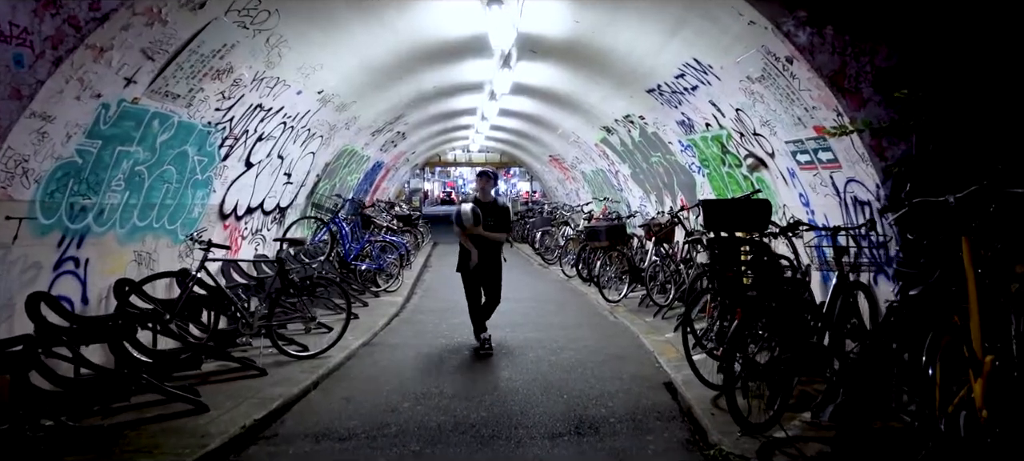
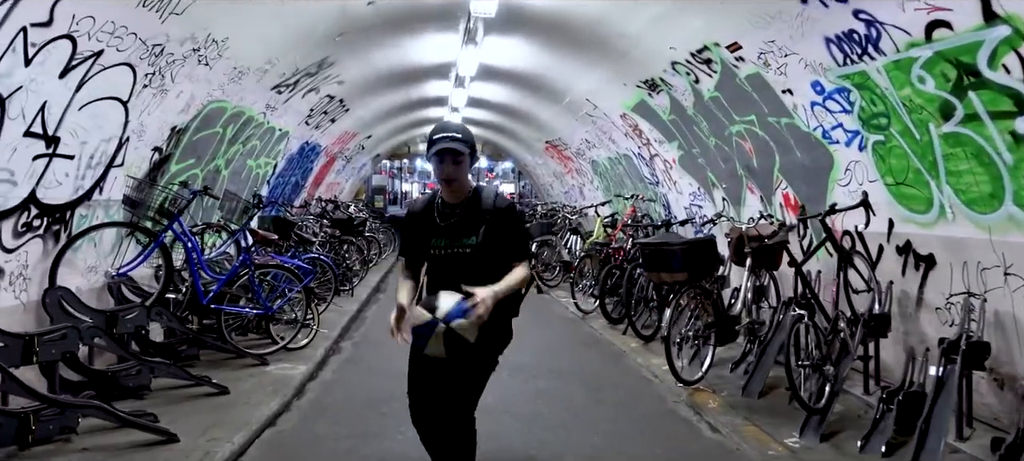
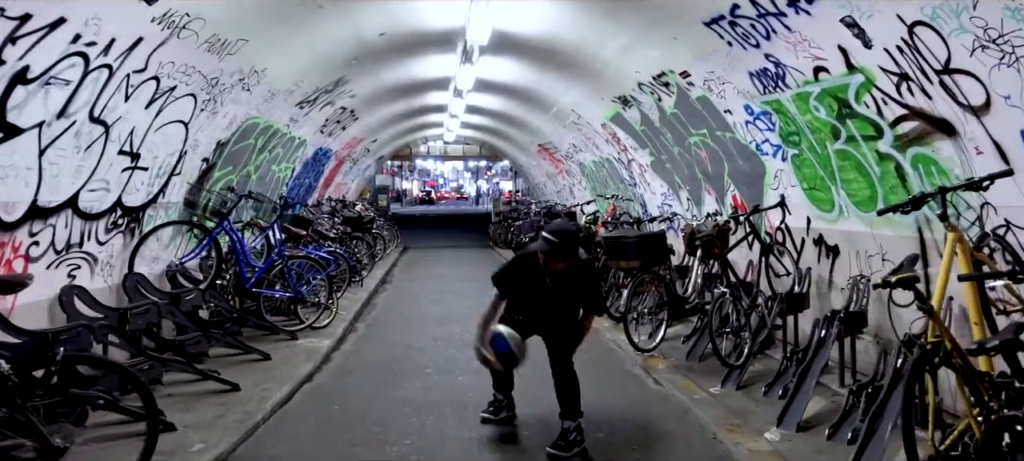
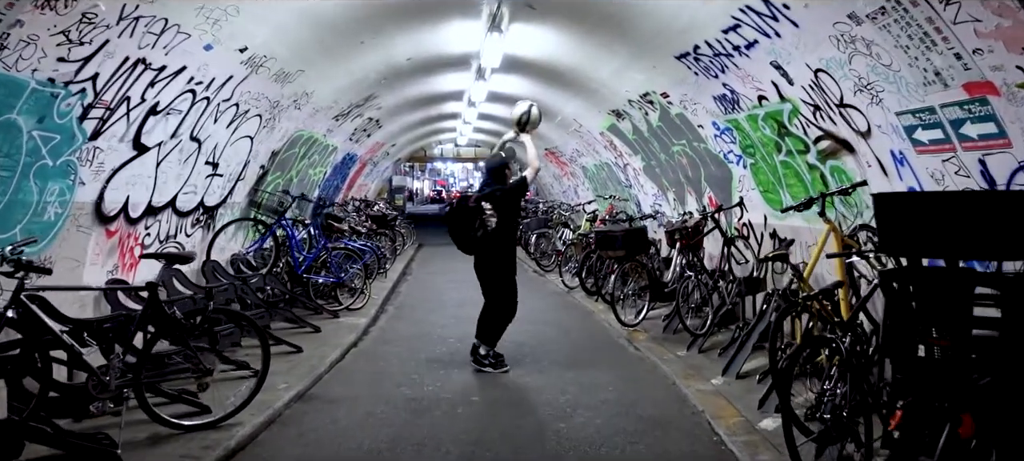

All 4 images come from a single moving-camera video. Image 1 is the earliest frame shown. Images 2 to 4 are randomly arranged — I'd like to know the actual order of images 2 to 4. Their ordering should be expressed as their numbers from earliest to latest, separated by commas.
4, 3, 2
